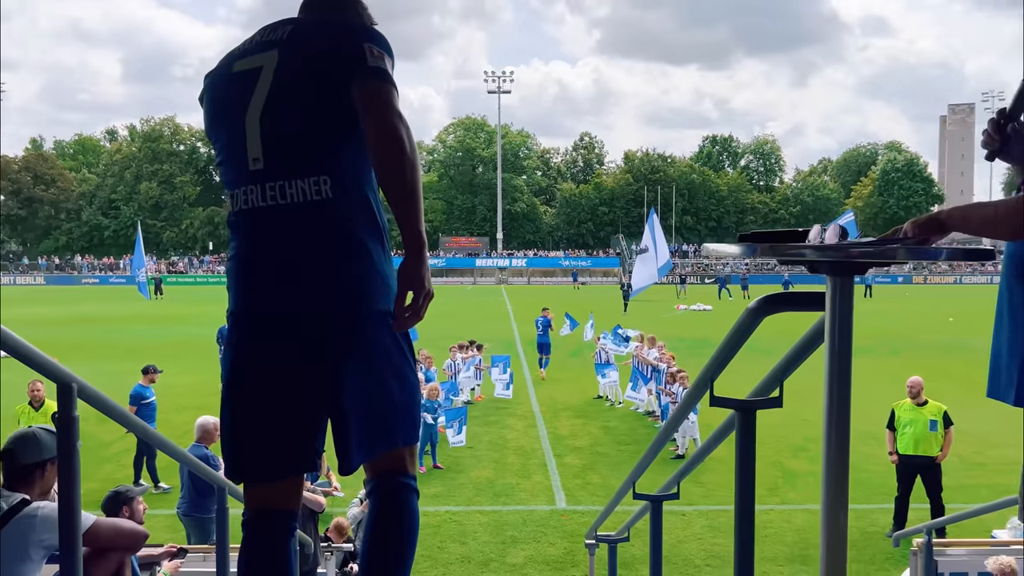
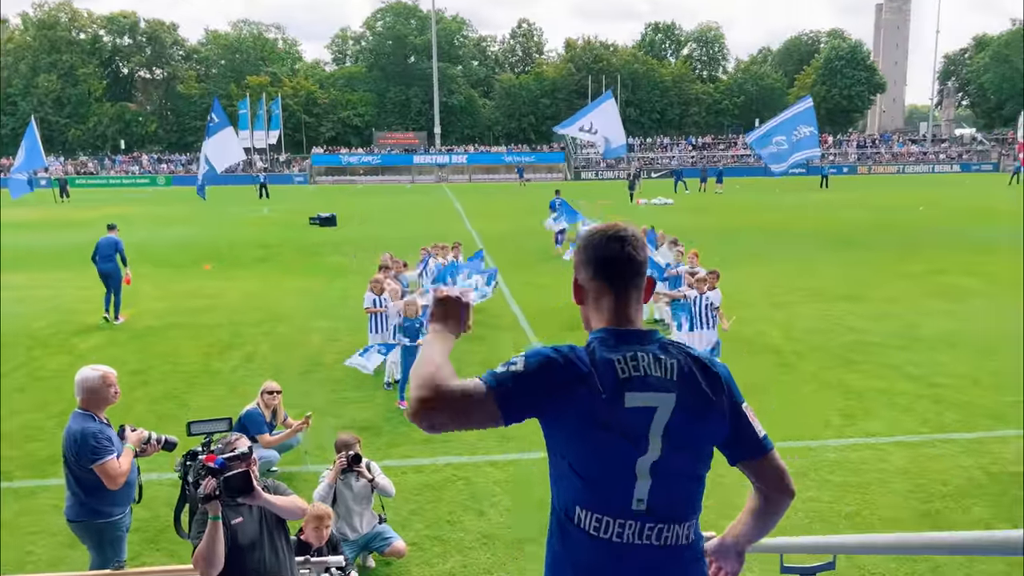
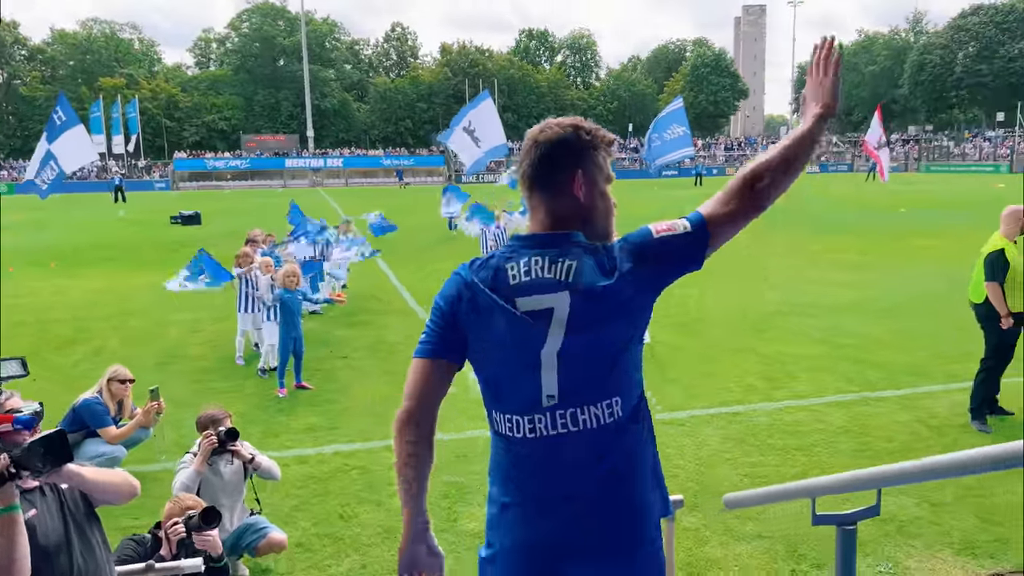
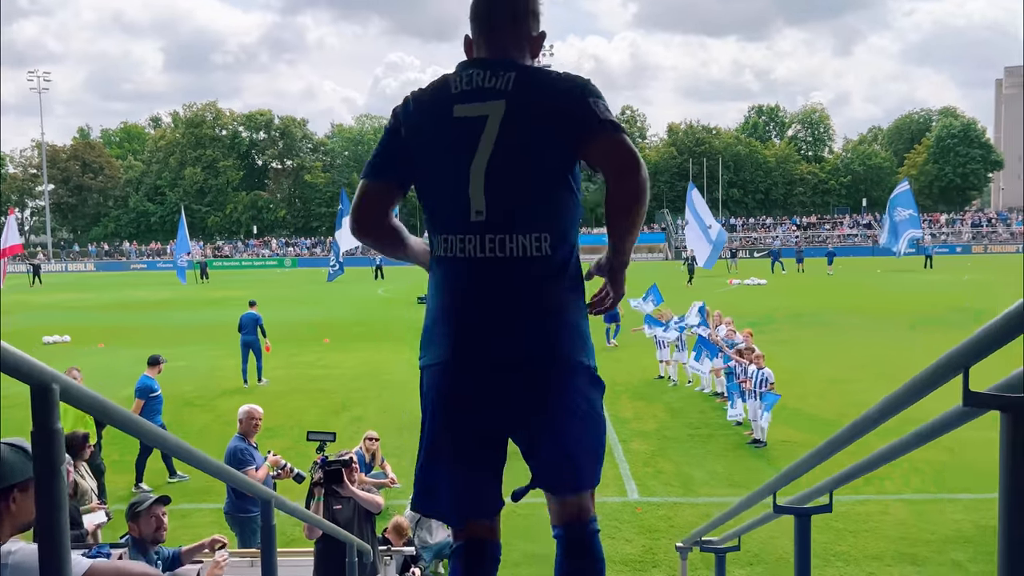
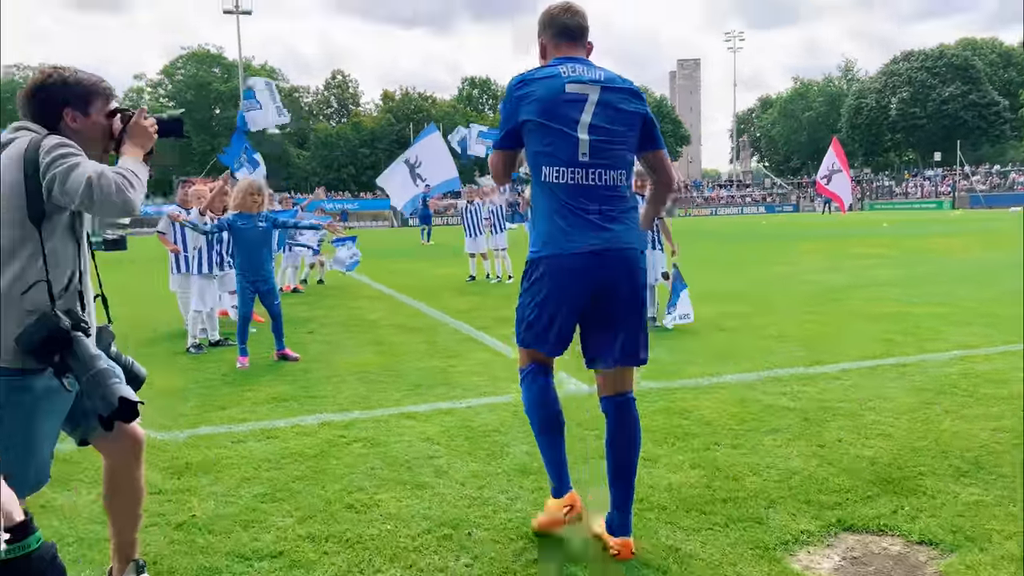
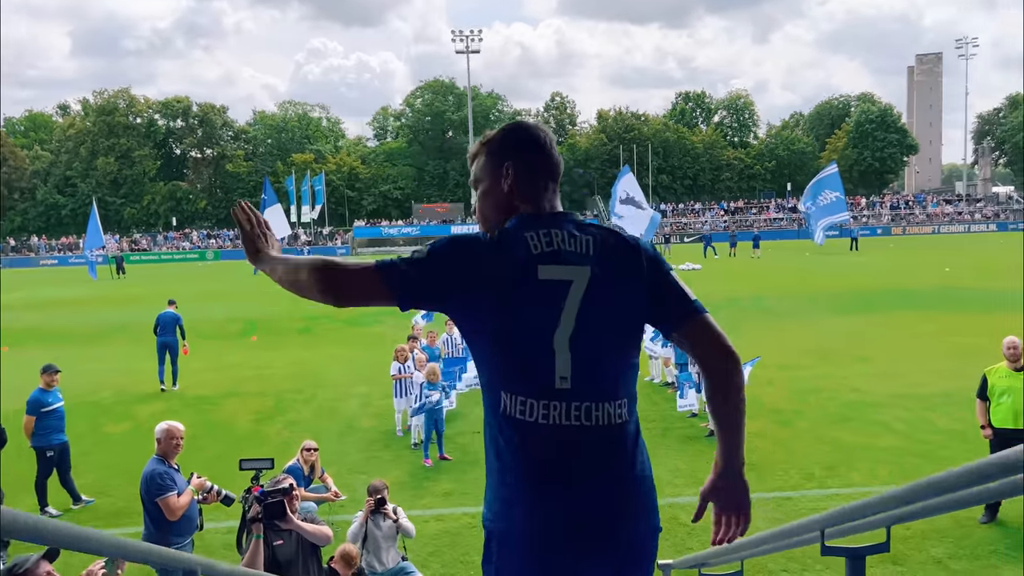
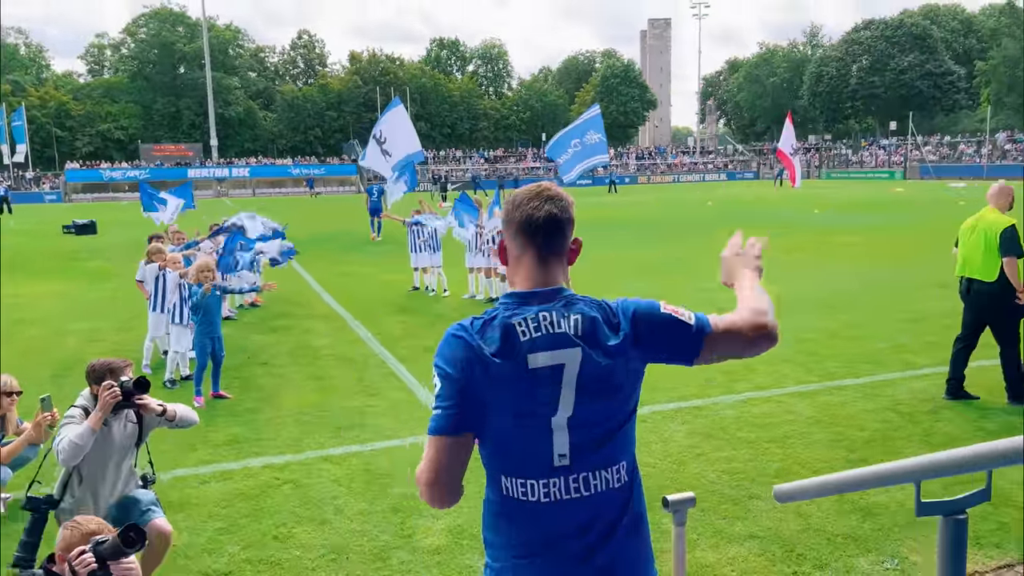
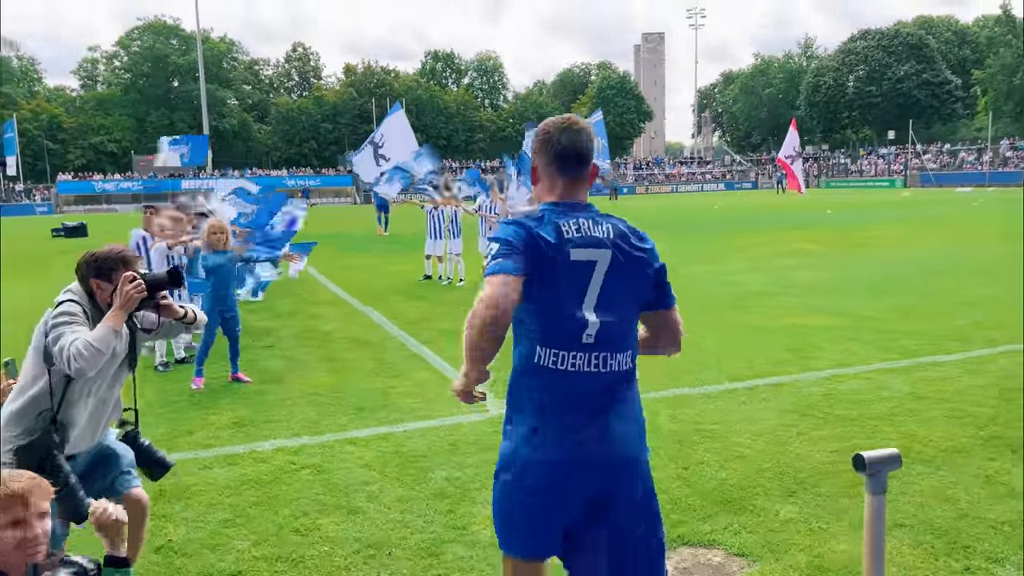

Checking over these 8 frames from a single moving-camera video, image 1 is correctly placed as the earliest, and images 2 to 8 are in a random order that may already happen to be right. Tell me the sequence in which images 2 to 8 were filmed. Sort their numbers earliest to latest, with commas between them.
4, 6, 2, 3, 7, 8, 5
